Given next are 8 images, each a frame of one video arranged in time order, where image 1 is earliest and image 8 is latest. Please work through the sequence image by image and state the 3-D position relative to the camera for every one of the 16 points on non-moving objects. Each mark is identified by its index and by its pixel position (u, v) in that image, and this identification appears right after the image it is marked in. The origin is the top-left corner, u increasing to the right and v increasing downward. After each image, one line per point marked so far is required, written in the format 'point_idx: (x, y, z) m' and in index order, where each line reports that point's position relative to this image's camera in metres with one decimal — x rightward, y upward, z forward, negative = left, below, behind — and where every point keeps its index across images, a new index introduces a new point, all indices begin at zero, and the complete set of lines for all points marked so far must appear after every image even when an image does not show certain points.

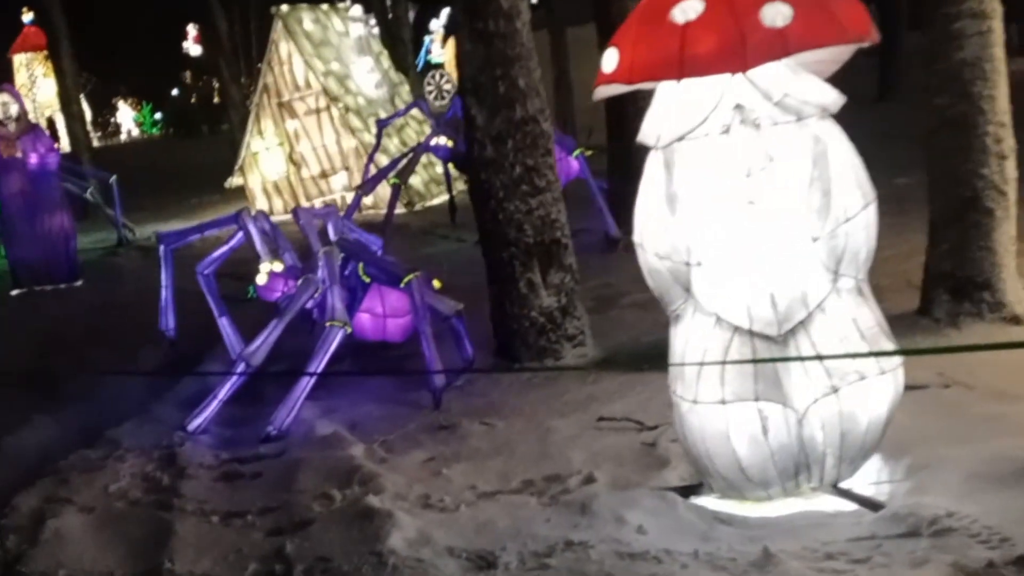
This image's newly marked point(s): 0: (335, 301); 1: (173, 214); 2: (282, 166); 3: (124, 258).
0: (-1.3, -0.1, +5.5) m
1: (-6.1, +1.3, +13.6) m
2: (-3.9, +1.9, +12.9) m
3: (-5.5, +0.4, +10.8) m
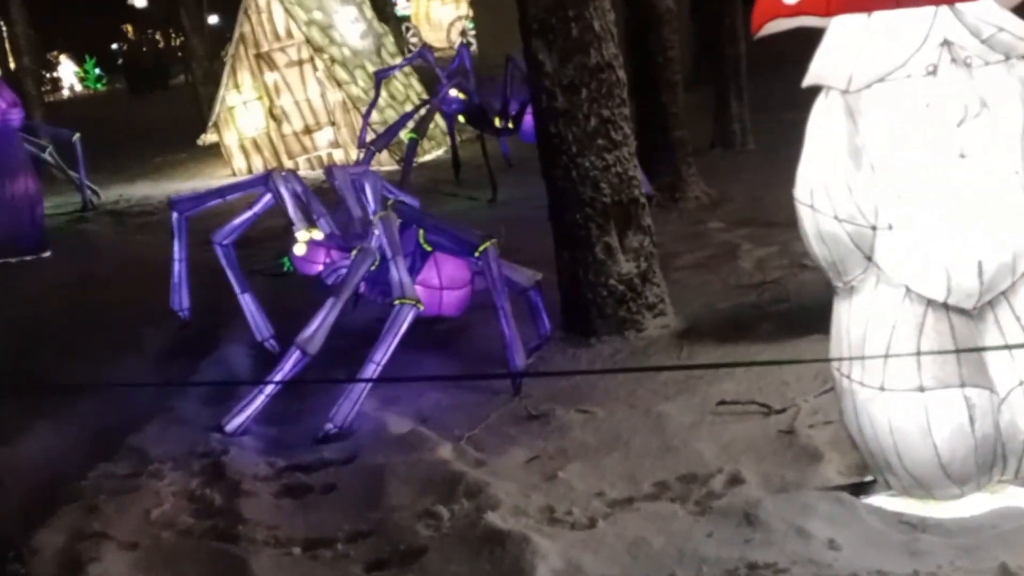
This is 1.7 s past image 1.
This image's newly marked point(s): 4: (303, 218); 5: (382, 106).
0: (-0.7, +0.1, +4.7) m
1: (-6.1, +1.9, +12.3) m
2: (-4.0, +2.5, +11.7) m
3: (-5.3, +0.8, +9.6) m
4: (-1.6, +0.5, +5.6) m
5: (-2.2, +2.7, +11.6) m
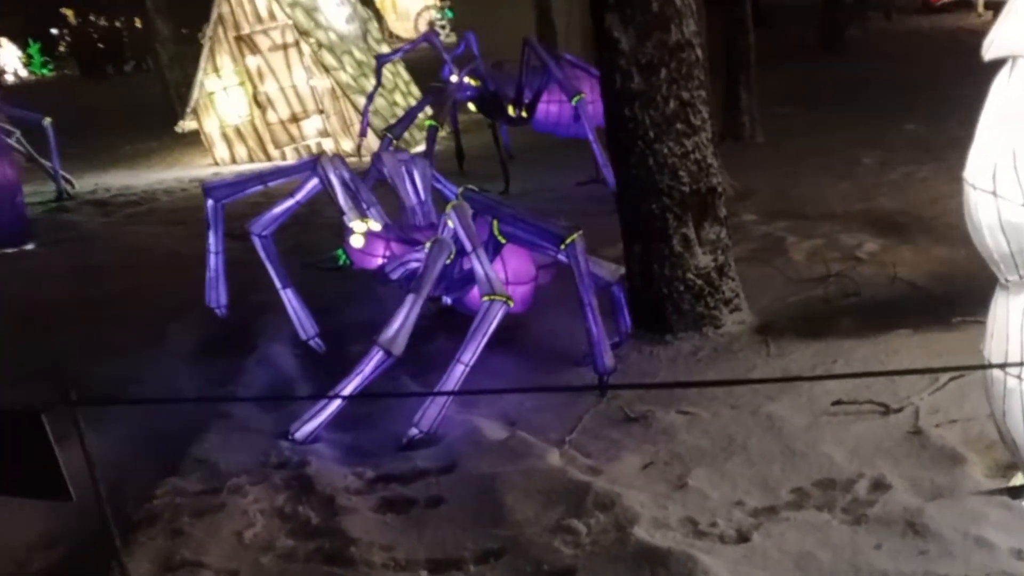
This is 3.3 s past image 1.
0: (-0.1, +0.1, +4.4) m
1: (-6.2, +1.9, +11.5) m
2: (-4.0, +2.5, +11.0) m
3: (-5.1, +0.8, +8.9) m
4: (-1.1, +0.6, +5.2) m
5: (-2.2, +2.8, +11.1) m
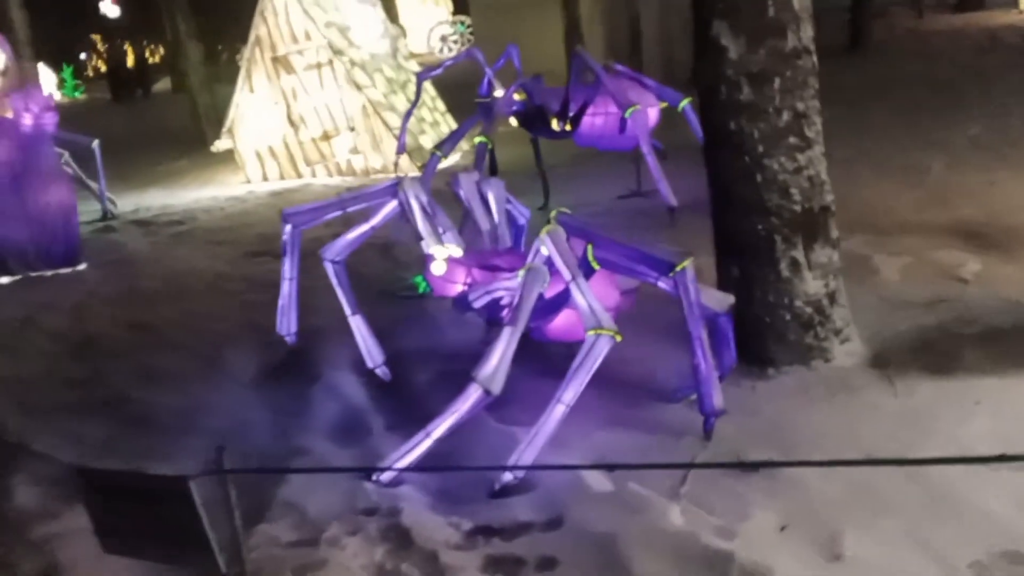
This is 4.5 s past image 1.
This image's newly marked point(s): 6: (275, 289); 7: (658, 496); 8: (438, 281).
0: (+0.4, -0.1, +4.0) m
1: (-5.6, +1.7, +11.2) m
2: (-3.4, +2.3, +10.7) m
3: (-4.5, +0.6, +8.5) m
4: (-0.5, +0.4, +4.8) m
5: (-1.6, +2.6, +10.7) m
6: (-2.2, 0.0, +6.9) m
7: (+0.7, -1.0, +3.6) m
8: (-0.5, 0.0, +4.8) m
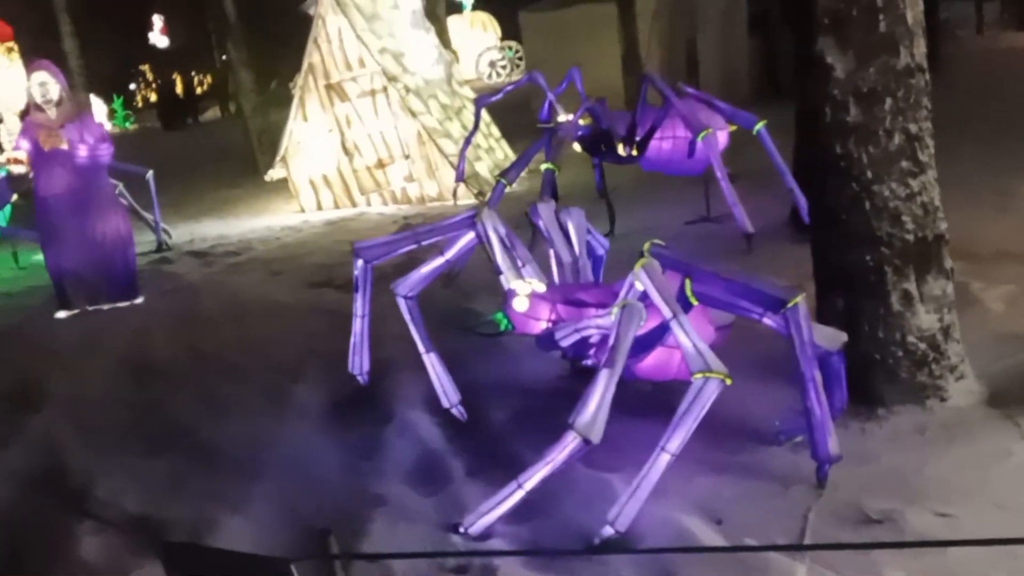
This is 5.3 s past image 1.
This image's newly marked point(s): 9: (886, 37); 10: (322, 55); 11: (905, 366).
0: (+0.9, -0.3, +3.7) m
1: (-4.7, +1.2, +11.2) m
2: (-2.6, +1.9, +10.6) m
3: (-3.8, +0.3, +8.5) m
4: (0.0, +0.1, +4.6) m
5: (-0.8, +2.2, +10.6) m
6: (-1.6, -0.3, +6.8) m
7: (+1.2, -1.2, +3.3) m
8: (+0.1, -0.2, +4.5) m
9: (+2.0, +1.4, +4.0) m
10: (-2.7, +3.3, +10.4) m
11: (+2.3, -0.4, +4.2) m
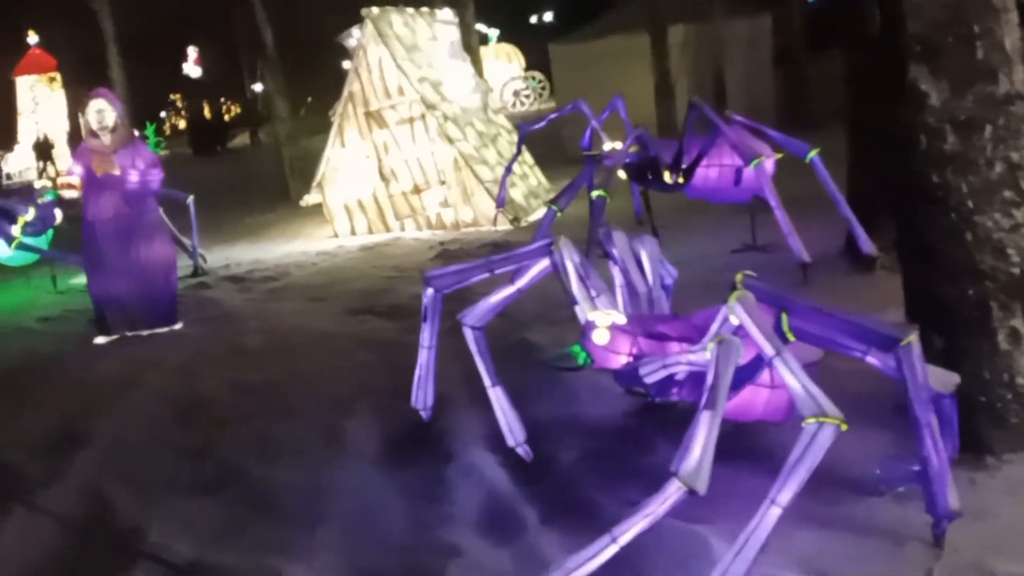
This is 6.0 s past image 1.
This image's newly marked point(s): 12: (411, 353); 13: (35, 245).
0: (+1.4, -0.4, +3.4) m
1: (-4.2, +0.9, +11.1) m
2: (-2.1, +1.5, +10.5) m
3: (-3.3, 0.0, +8.2) m
4: (+0.4, 0.0, +4.4) m
5: (-0.3, +1.8, +10.4) m
6: (-1.1, -0.5, +6.5) m
7: (+1.6, -1.4, +3.0) m
8: (+0.5, -0.4, +4.3) m
9: (+2.5, +1.2, +3.9) m
10: (-2.1, +2.9, +10.3) m
11: (+2.7, -0.7, +4.0) m
12: (-0.9, -0.5, +6.3) m
13: (-5.8, +0.5, +8.9) m
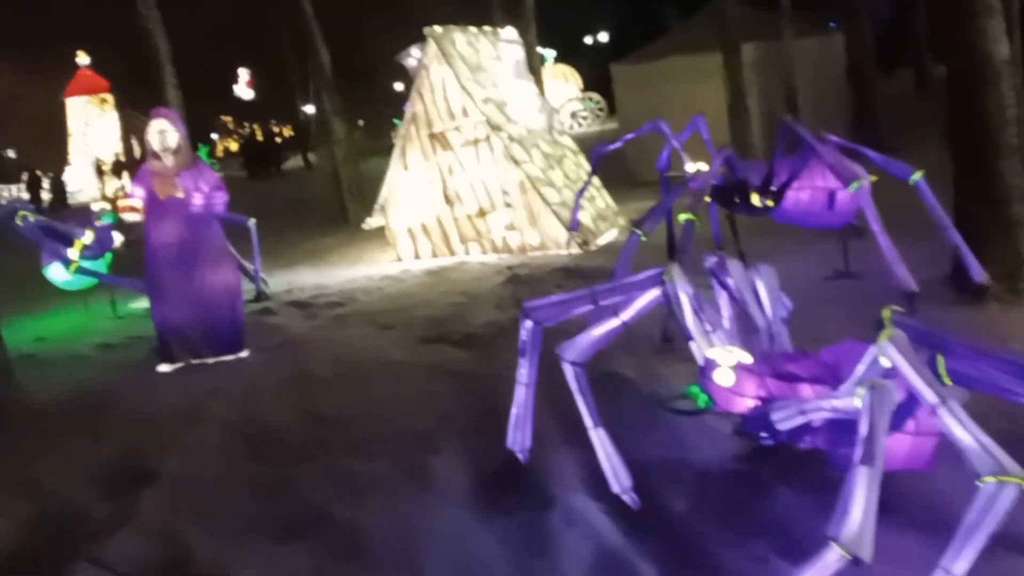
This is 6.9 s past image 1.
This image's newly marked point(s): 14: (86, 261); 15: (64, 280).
0: (+1.9, -0.6, +3.0) m
1: (-3.3, +0.5, +10.9) m
2: (-1.1, +1.2, +10.2) m
3: (-2.5, -0.3, +8.0) m
4: (+1.0, -0.2, +4.0) m
5: (+0.6, +1.4, +10.1) m
6: (-0.4, -0.8, +6.2) m
7: (+2.1, -1.5, +2.5) m
8: (+1.1, -0.6, +3.9) m
9: (+3.1, +1.0, +3.4) m
10: (-1.2, +2.5, +10.1) m
11: (+3.3, -0.8, +3.5) m
12: (-0.2, -0.8, +6.0) m
13: (-5.0, +0.2, +8.9) m
14: (-5.0, +0.3, +8.8) m
15: (-5.3, +0.1, +8.8) m
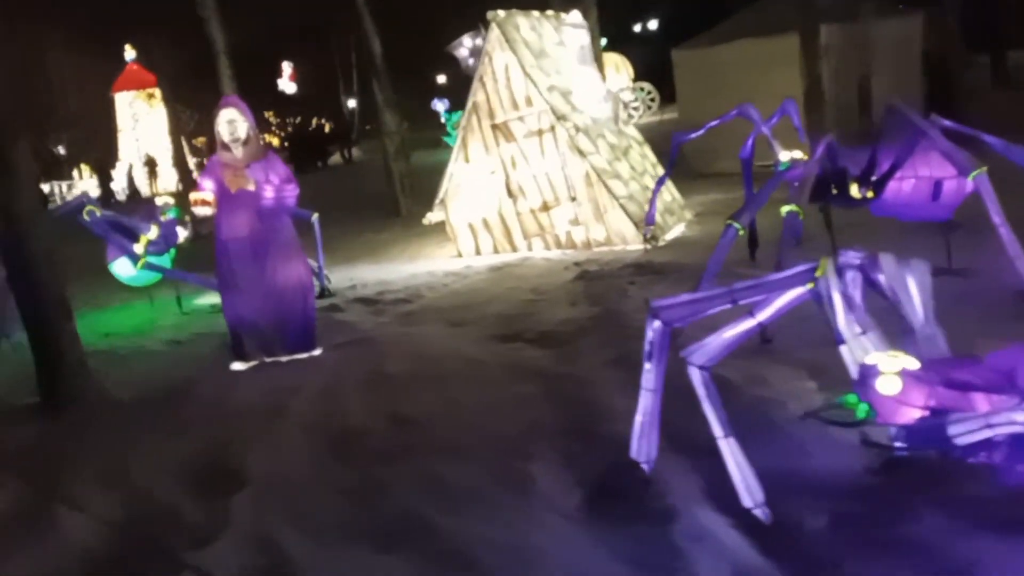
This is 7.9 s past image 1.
0: (+2.5, -0.6, +2.5) m
1: (-2.4, +0.6, +10.6) m
2: (-0.3, +1.2, +9.9) m
3: (-1.7, -0.3, +7.7) m
4: (+1.7, -0.2, +3.5) m
5: (+1.5, +1.4, +9.7) m
6: (+0.3, -0.7, +5.8) m
7: (+2.7, -1.5, +2.1) m
8: (+1.7, -0.5, +3.5) m
9: (+3.7, +1.0, +2.9) m
10: (-0.3, +2.6, +9.8) m
11: (+3.9, -0.8, +3.0) m
12: (+0.5, -0.8, +5.6) m
13: (-4.2, +0.3, +8.7) m
14: (-4.2, +0.4, +8.6) m
15: (-4.5, +0.1, +8.6) m
